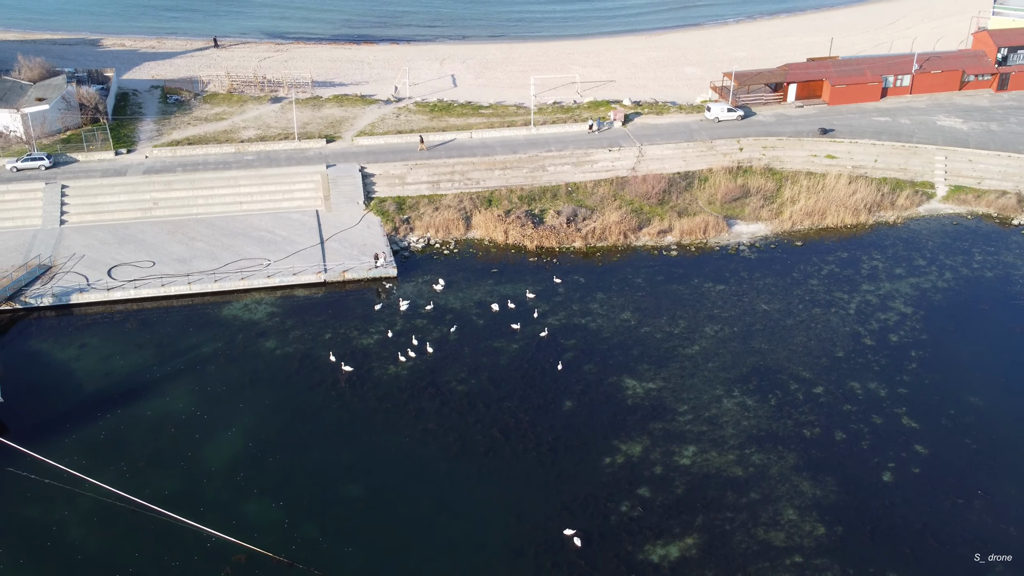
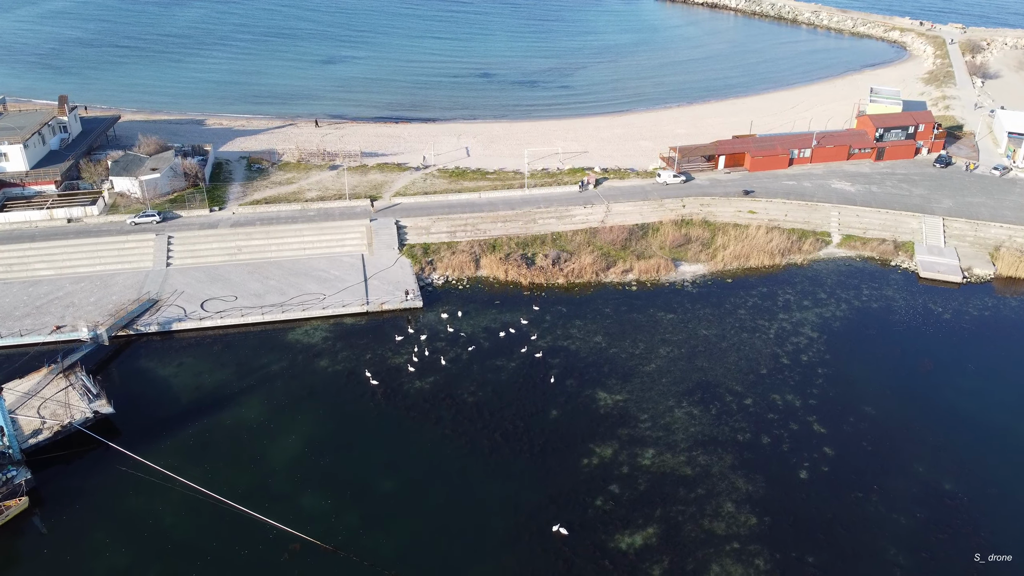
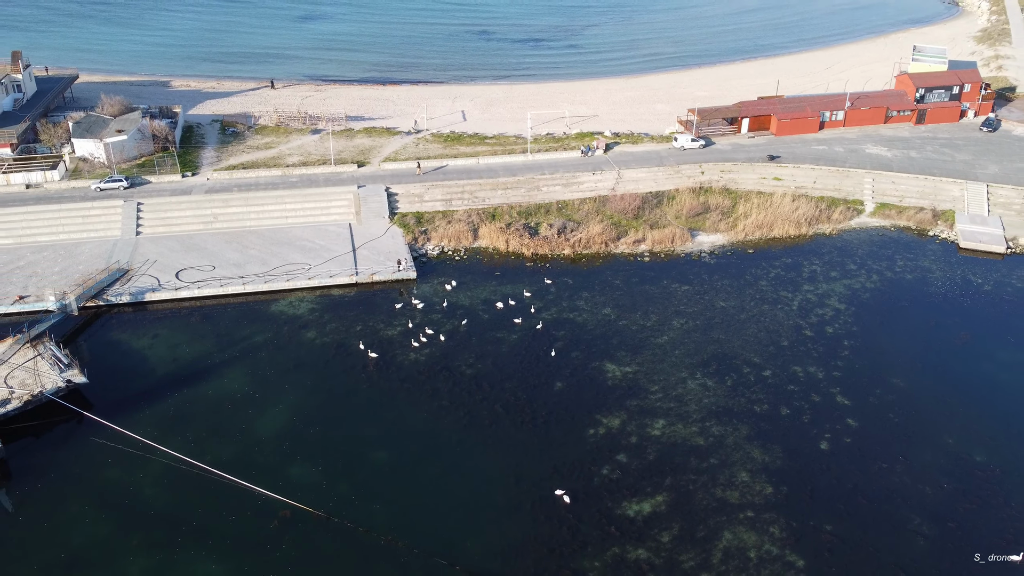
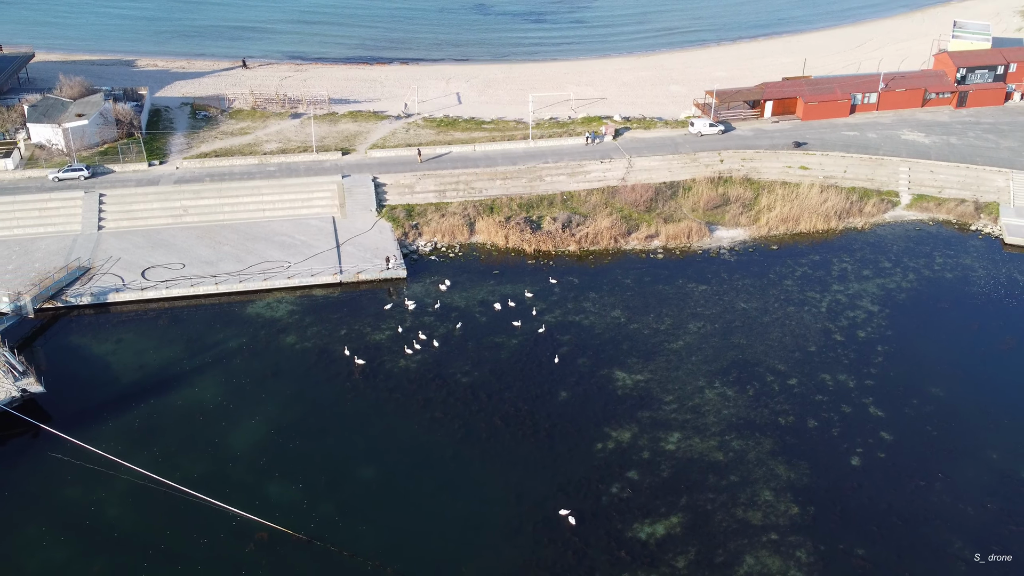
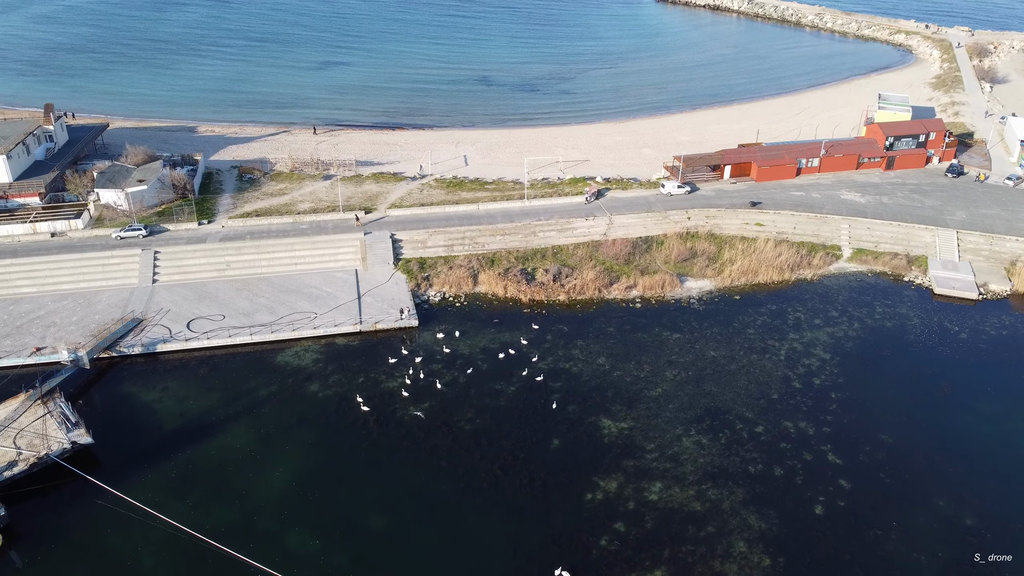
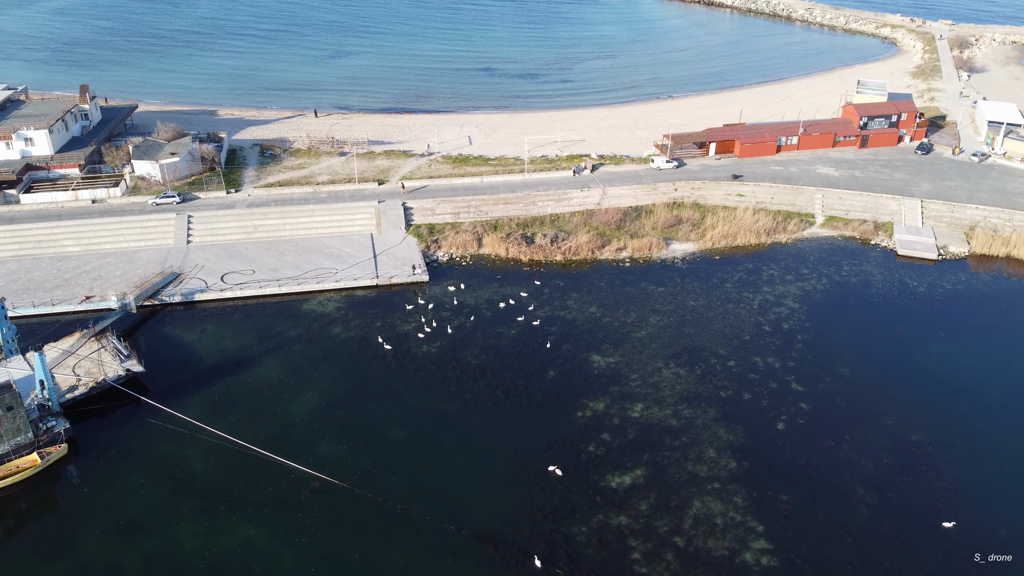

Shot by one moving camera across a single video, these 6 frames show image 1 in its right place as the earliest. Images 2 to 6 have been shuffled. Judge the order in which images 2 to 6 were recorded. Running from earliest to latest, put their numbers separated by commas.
4, 3, 6, 2, 5
